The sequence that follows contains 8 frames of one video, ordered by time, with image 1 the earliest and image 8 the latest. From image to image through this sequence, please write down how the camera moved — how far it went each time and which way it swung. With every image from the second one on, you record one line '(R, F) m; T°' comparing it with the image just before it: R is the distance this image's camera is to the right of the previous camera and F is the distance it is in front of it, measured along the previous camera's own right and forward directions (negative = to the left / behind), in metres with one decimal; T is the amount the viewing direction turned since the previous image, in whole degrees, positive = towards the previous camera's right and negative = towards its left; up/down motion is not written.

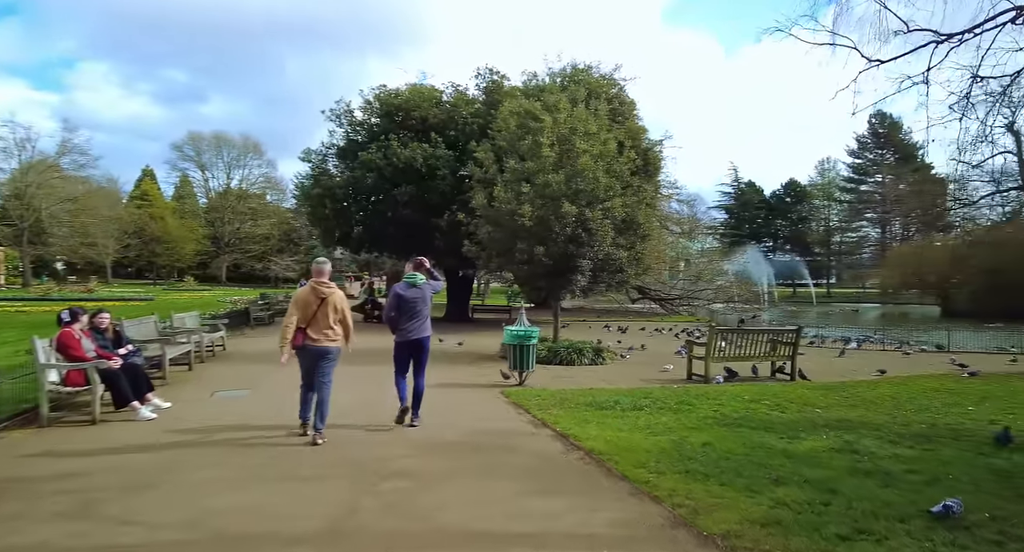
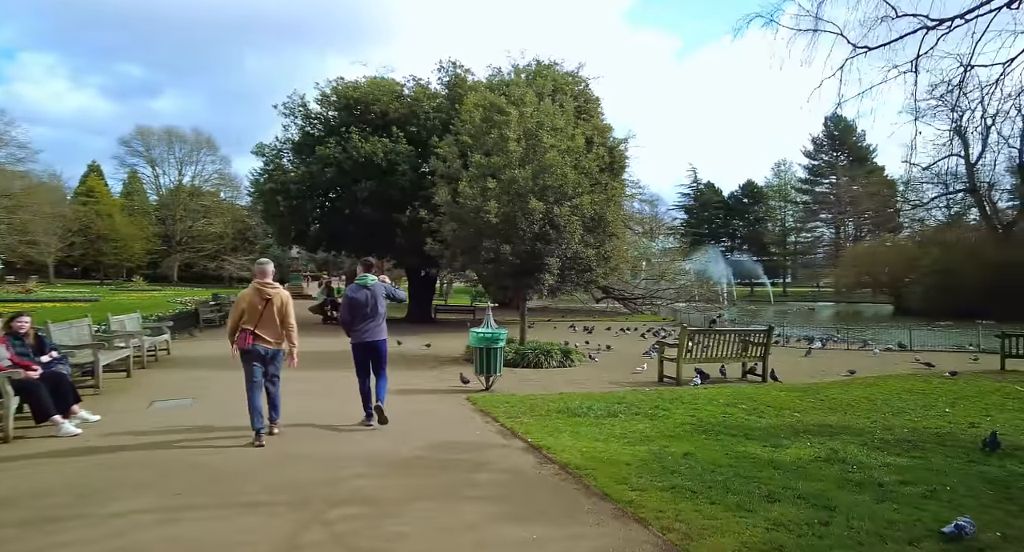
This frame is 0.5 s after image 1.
(-0.1, +0.6) m; +4°
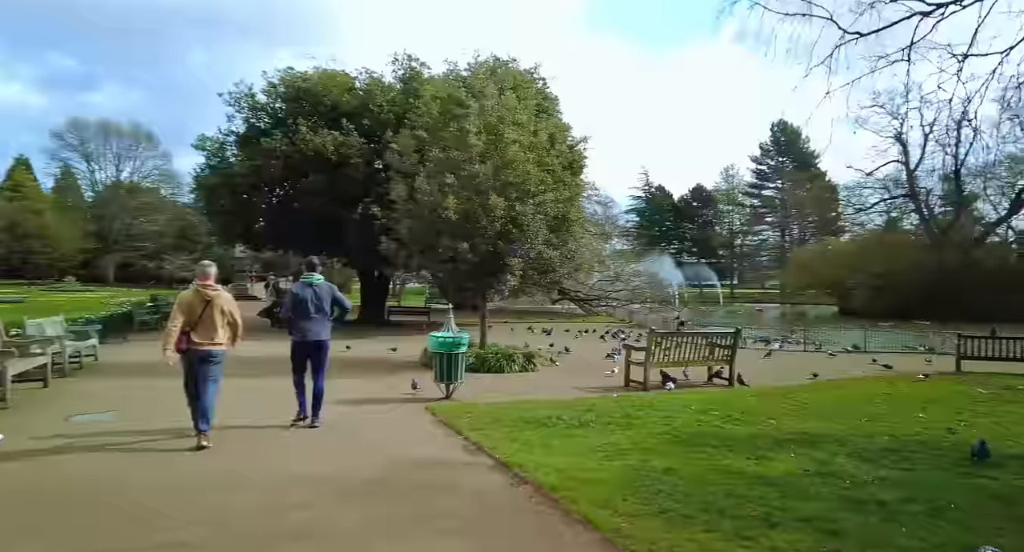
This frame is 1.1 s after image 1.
(-0.1, +0.6) m; +4°
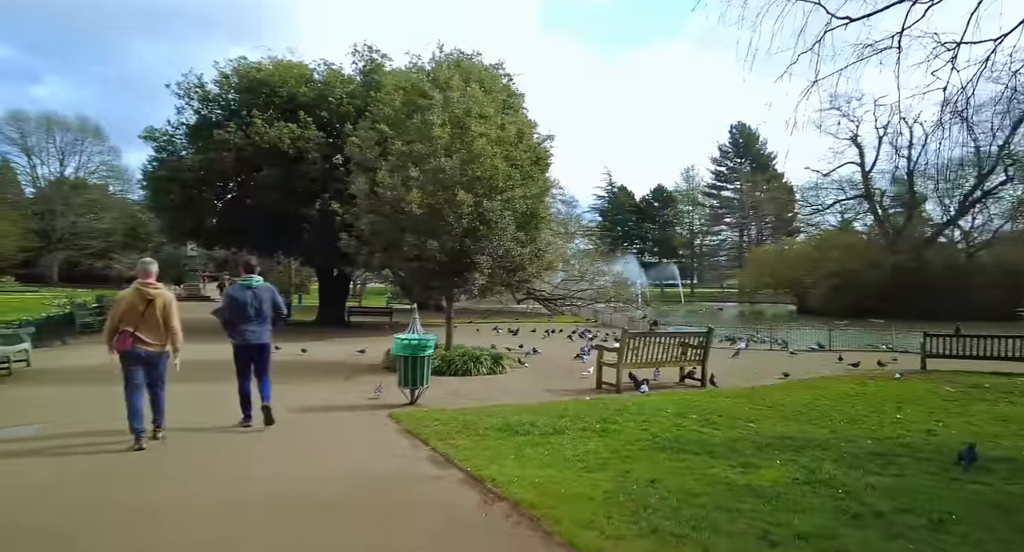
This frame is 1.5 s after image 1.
(-0.1, +0.5) m; +3°
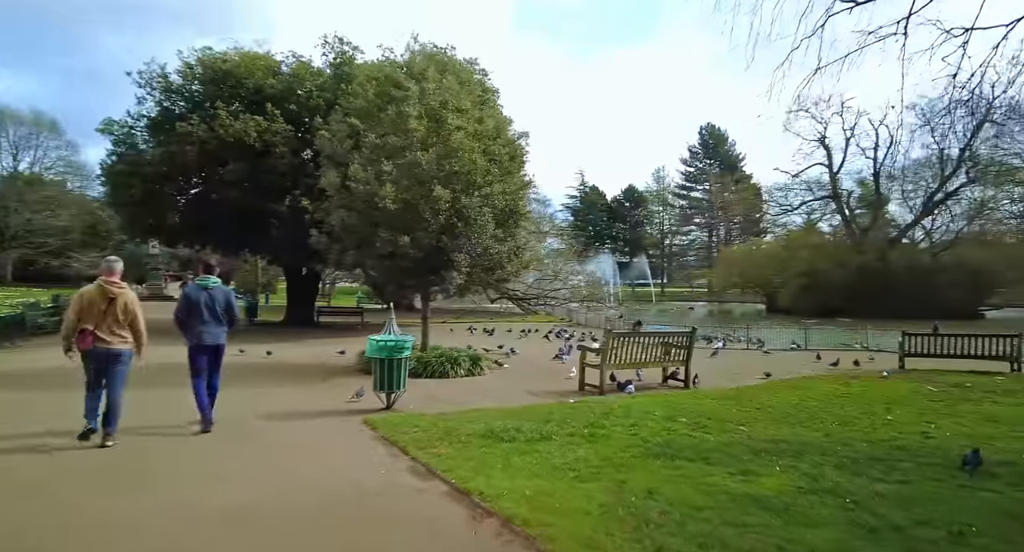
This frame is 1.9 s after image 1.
(-0.2, +0.4) m; +3°
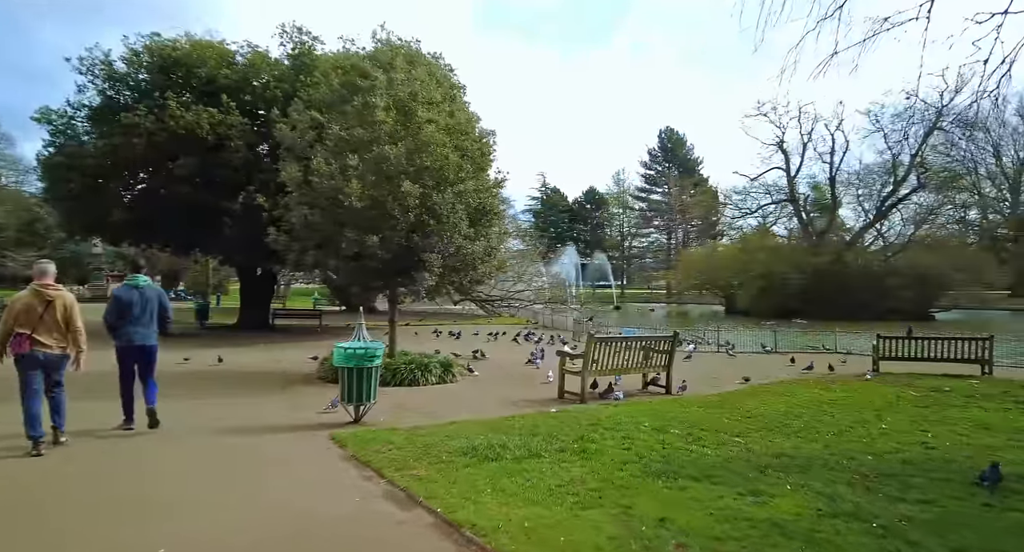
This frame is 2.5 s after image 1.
(-0.3, +0.6) m; +4°
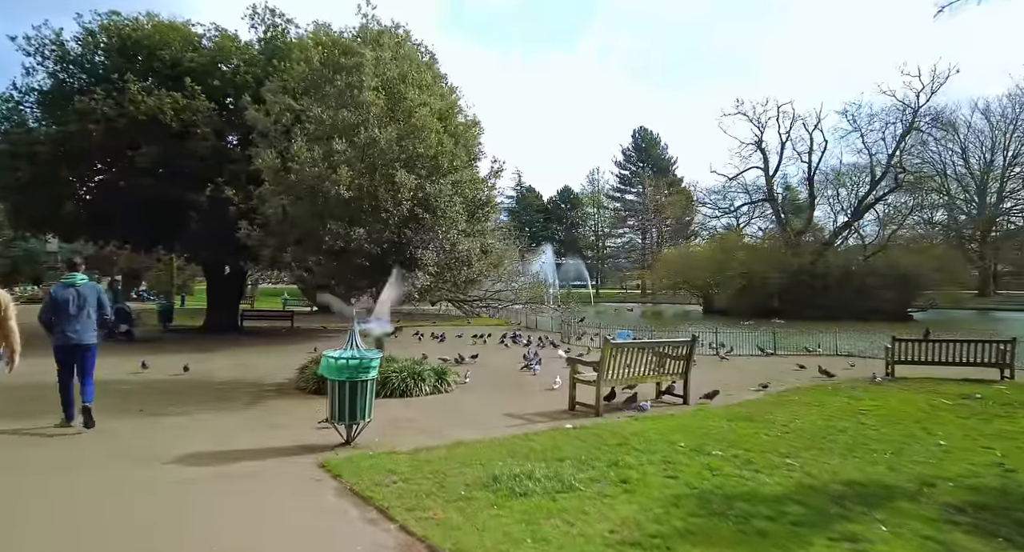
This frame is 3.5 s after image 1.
(-0.5, +1.0) m; +3°
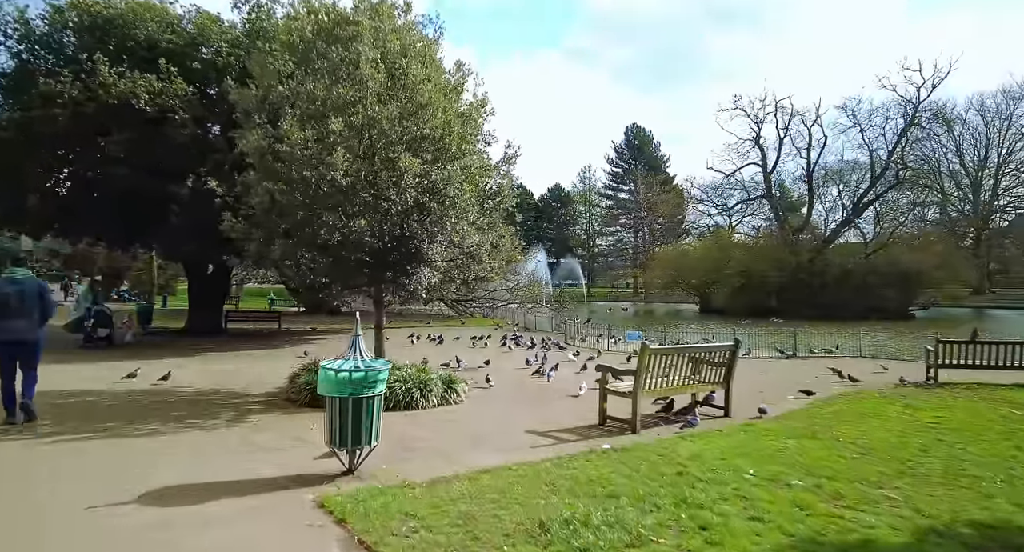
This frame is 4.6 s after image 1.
(-0.5, +1.2) m; +1°
